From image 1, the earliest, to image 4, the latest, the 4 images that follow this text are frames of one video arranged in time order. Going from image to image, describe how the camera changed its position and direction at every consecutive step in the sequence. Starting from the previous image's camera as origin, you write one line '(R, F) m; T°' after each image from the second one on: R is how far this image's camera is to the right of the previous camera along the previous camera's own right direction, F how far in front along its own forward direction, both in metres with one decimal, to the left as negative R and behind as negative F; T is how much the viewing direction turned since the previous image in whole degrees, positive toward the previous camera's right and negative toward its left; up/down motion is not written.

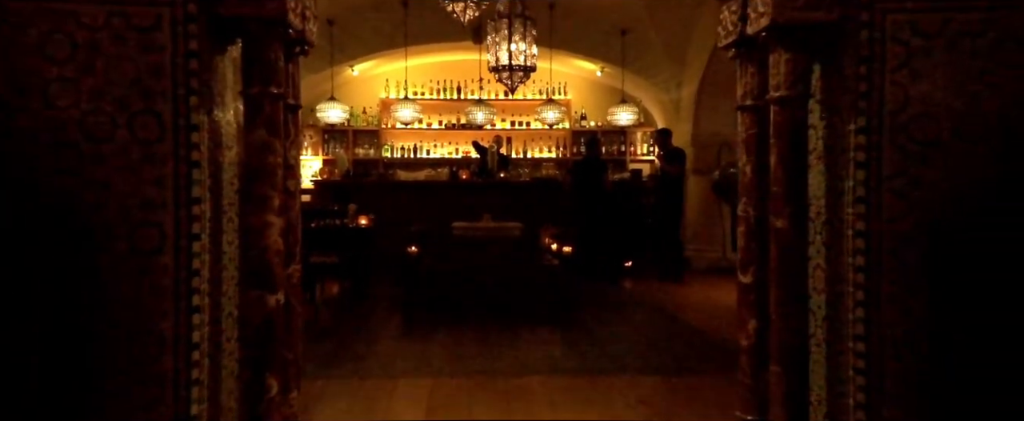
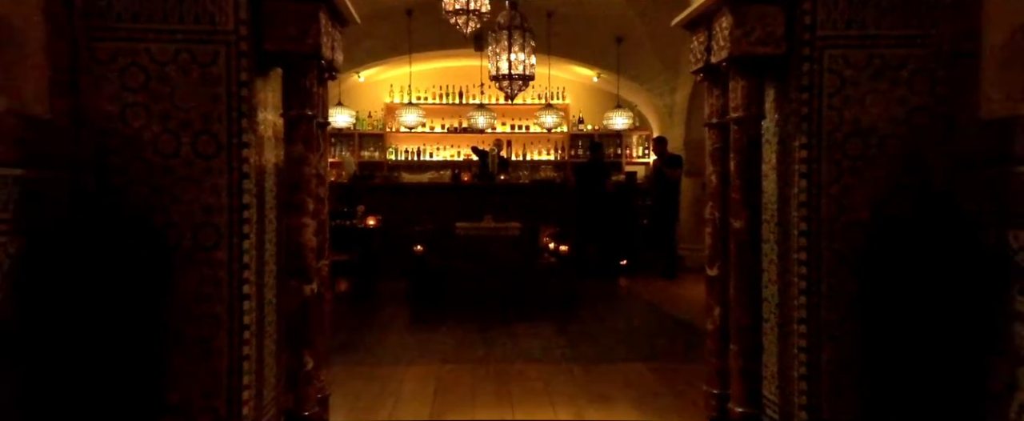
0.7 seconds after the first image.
(0.0, -0.4) m; 0°
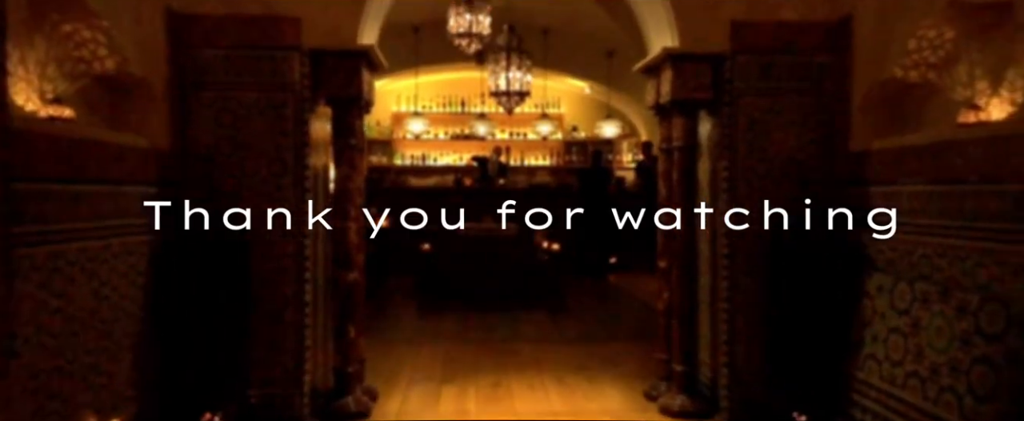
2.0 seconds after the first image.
(0.0, -0.9) m; 0°
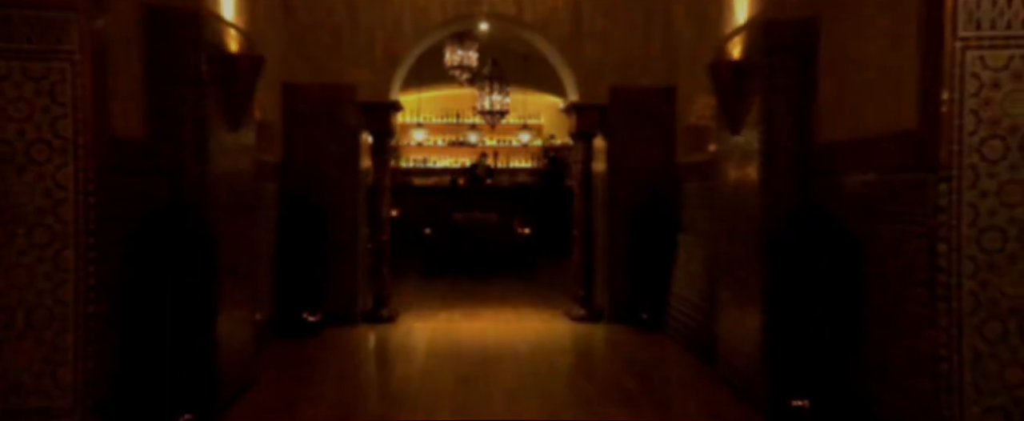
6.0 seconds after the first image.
(+0.3, -2.4) m; 0°
